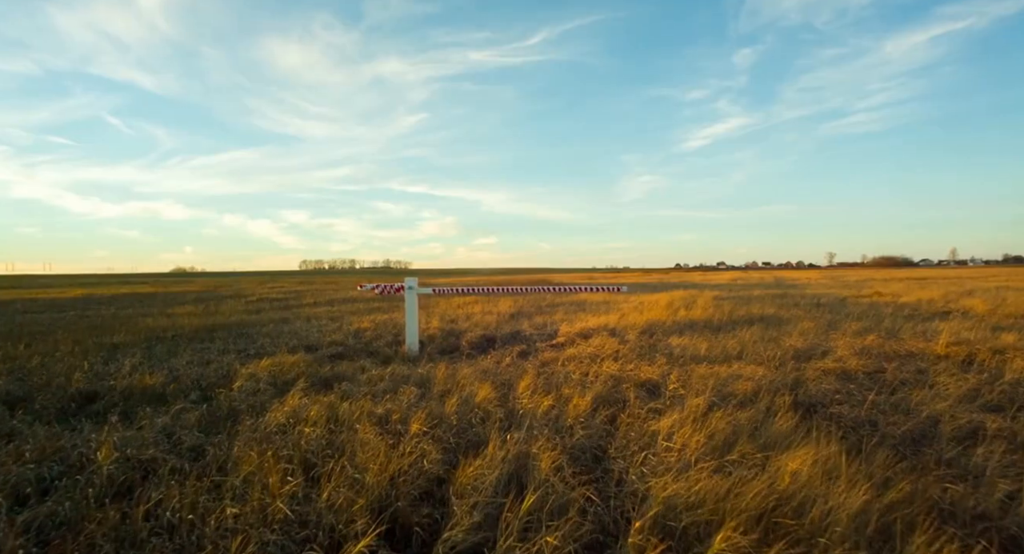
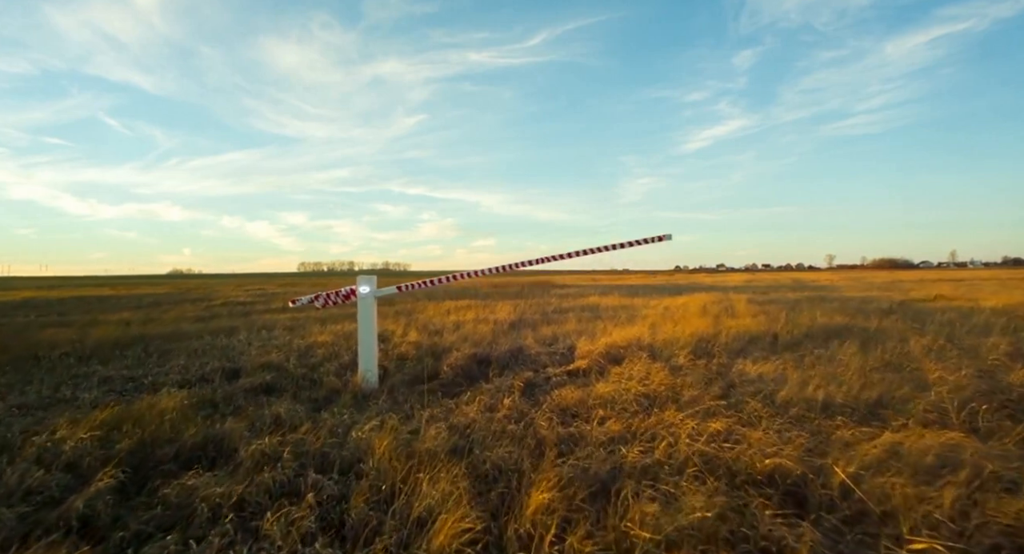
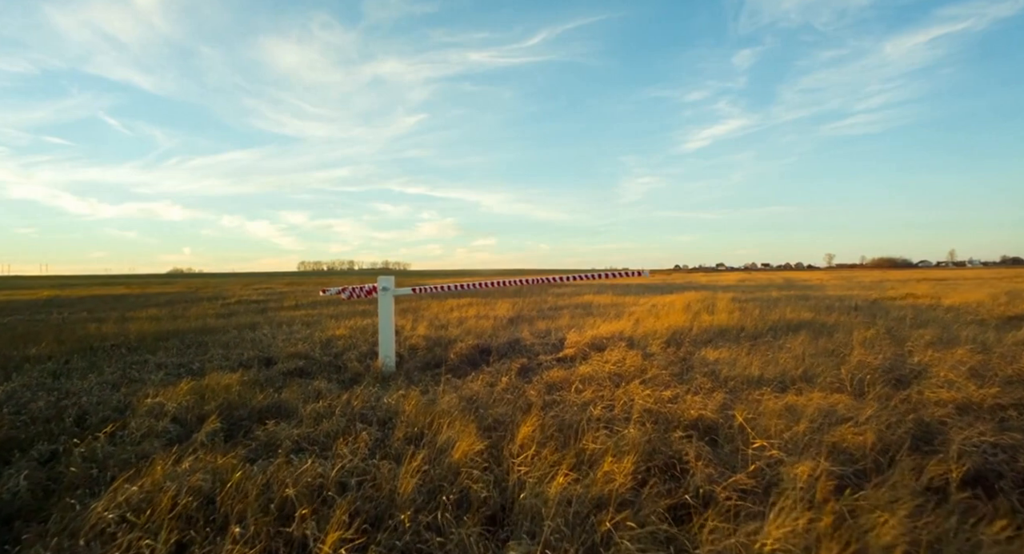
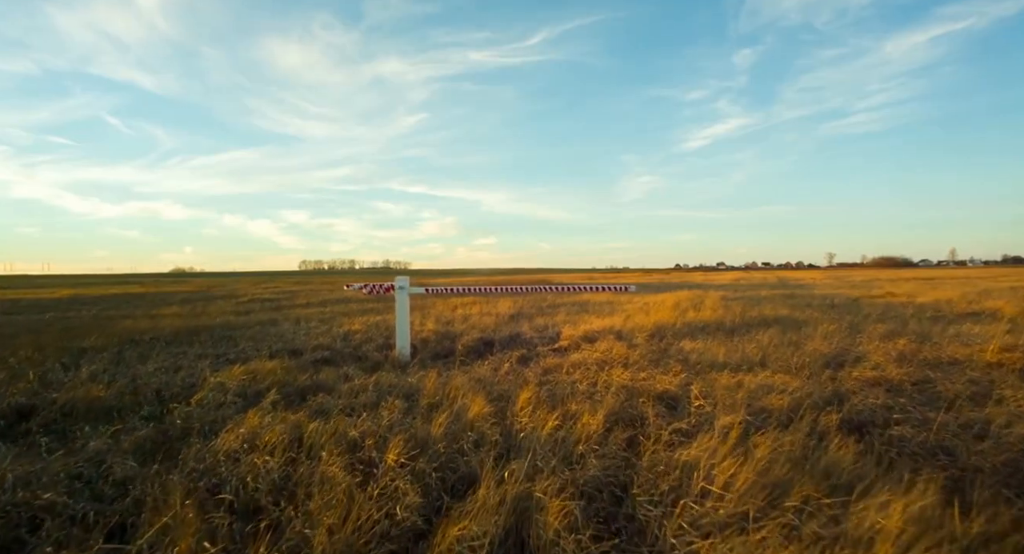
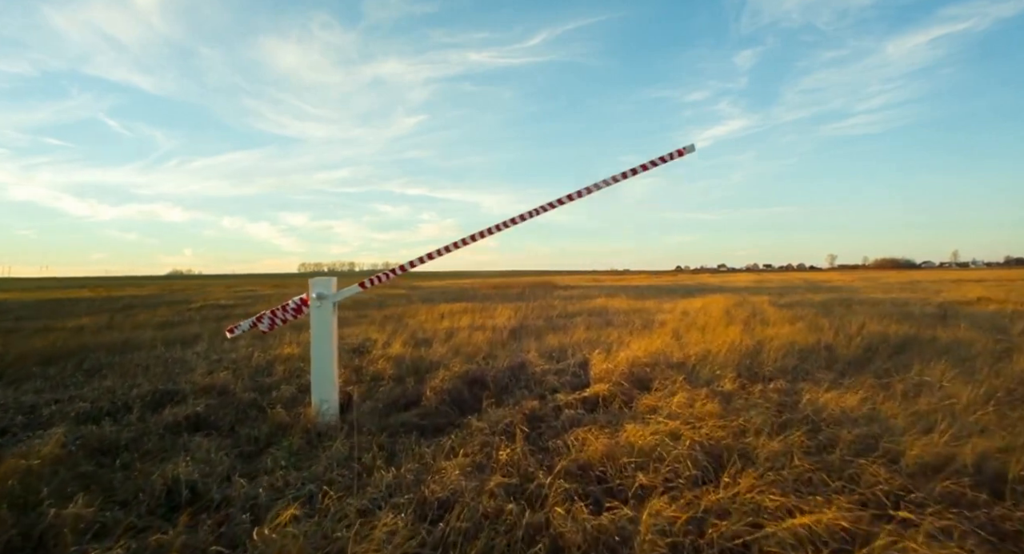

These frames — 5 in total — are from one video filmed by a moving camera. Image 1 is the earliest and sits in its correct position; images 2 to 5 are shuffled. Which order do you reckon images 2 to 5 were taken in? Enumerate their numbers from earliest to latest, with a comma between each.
4, 3, 2, 5
